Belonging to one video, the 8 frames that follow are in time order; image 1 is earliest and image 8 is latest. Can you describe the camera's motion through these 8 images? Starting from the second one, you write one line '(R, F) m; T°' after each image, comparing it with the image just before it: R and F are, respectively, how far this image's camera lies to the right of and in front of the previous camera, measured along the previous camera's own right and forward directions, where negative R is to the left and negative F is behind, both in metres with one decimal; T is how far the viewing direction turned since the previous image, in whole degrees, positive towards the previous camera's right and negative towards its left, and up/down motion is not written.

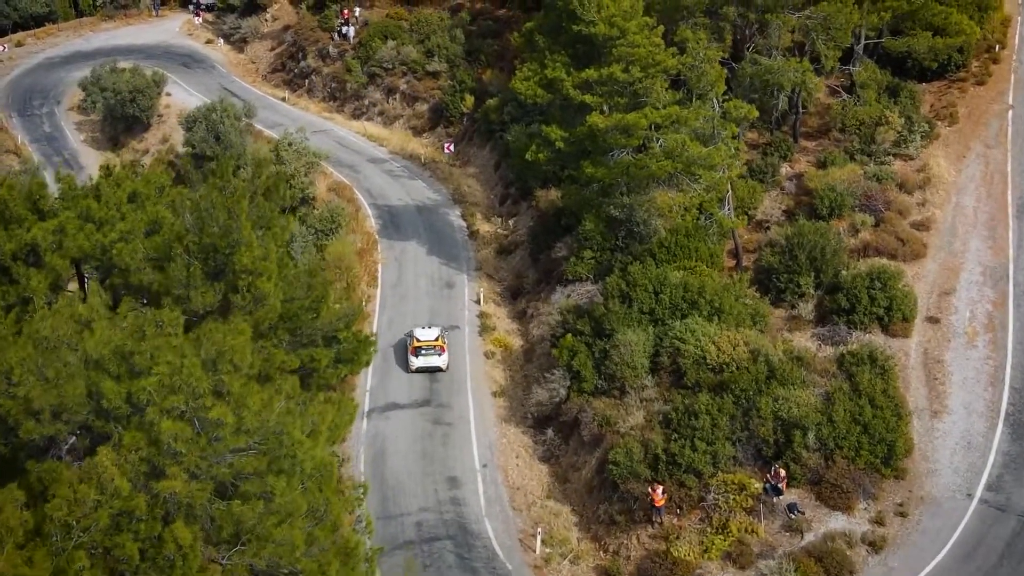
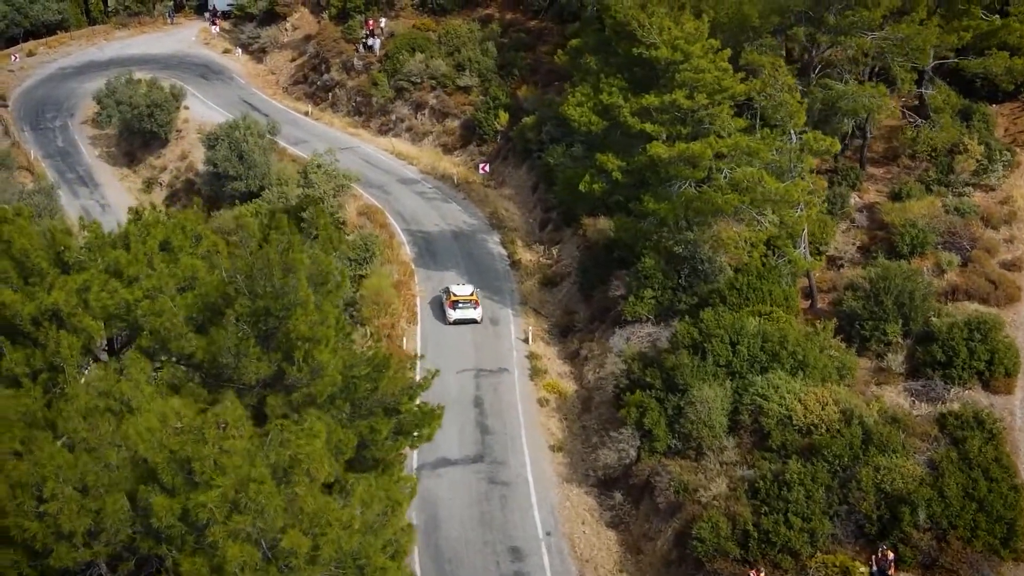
(-0.9, +1.8) m; 0°
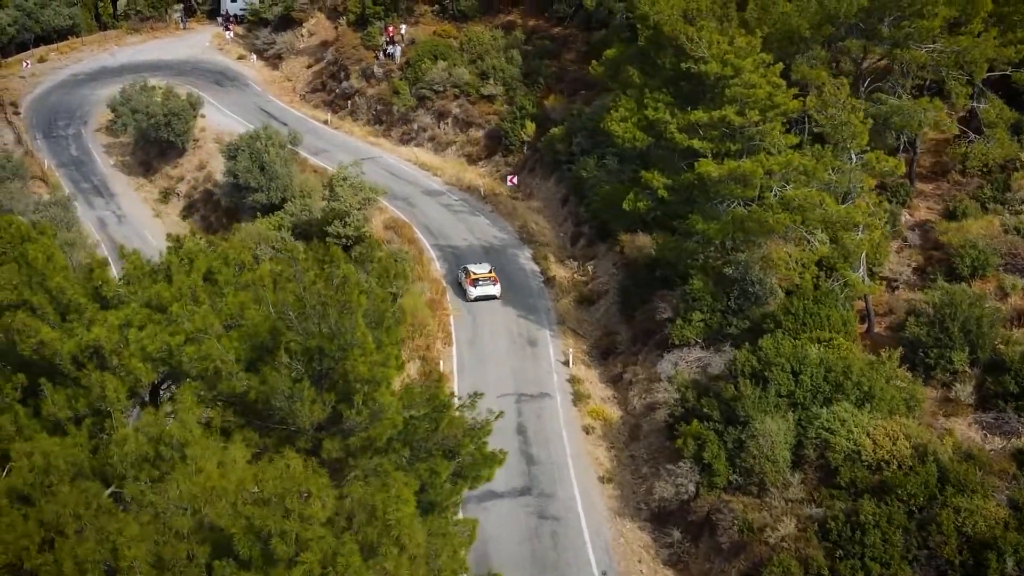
(-0.8, +0.9) m; 0°
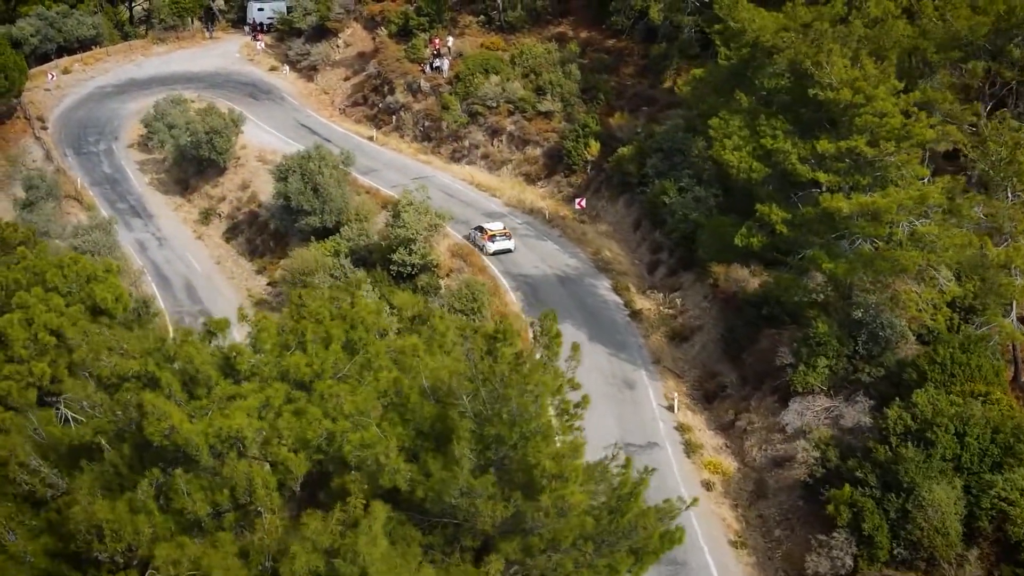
(-1.9, +1.7) m; 0°
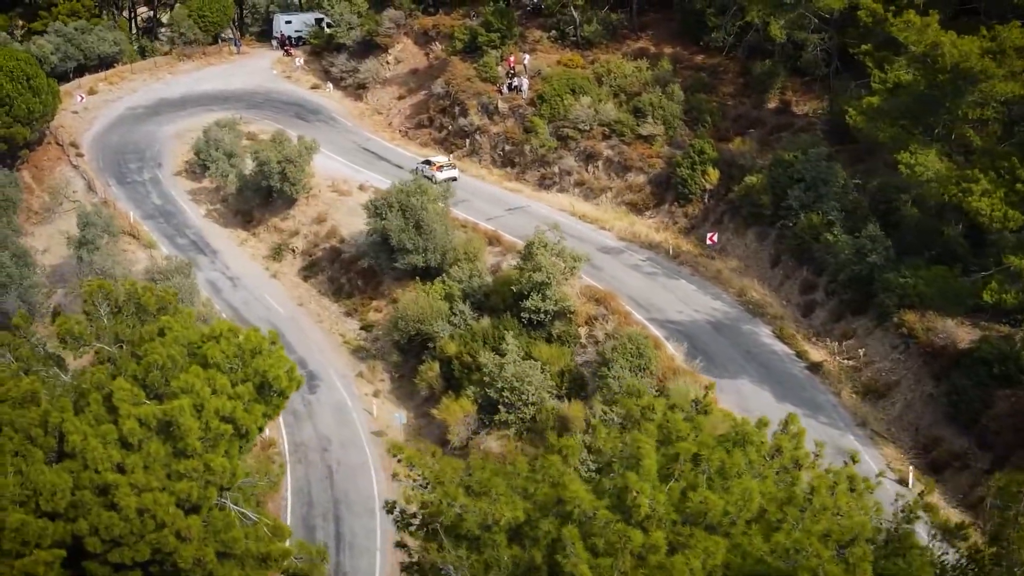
(-4.3, +2.8) m; +2°
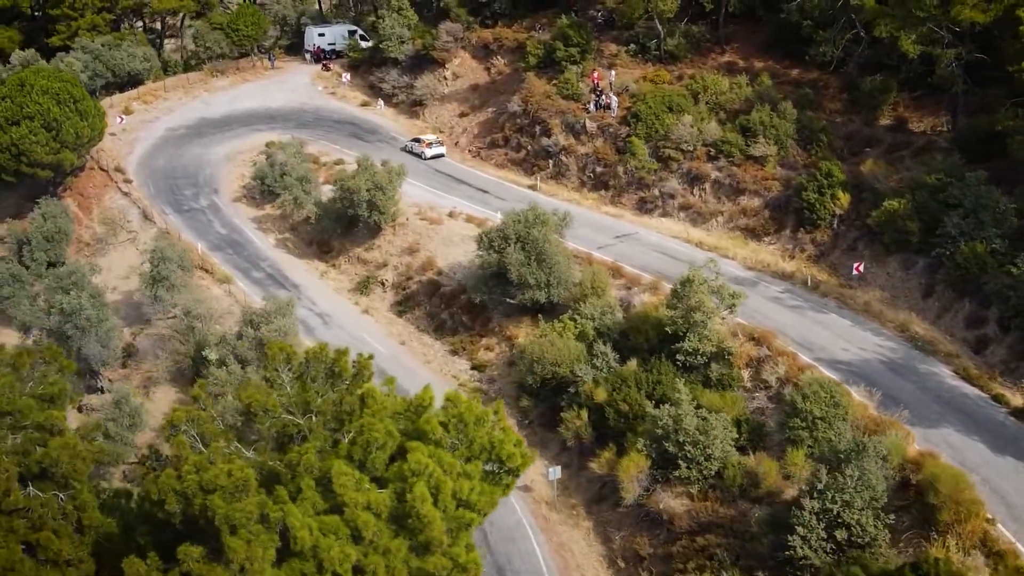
(-4.3, +2.3) m; +2°
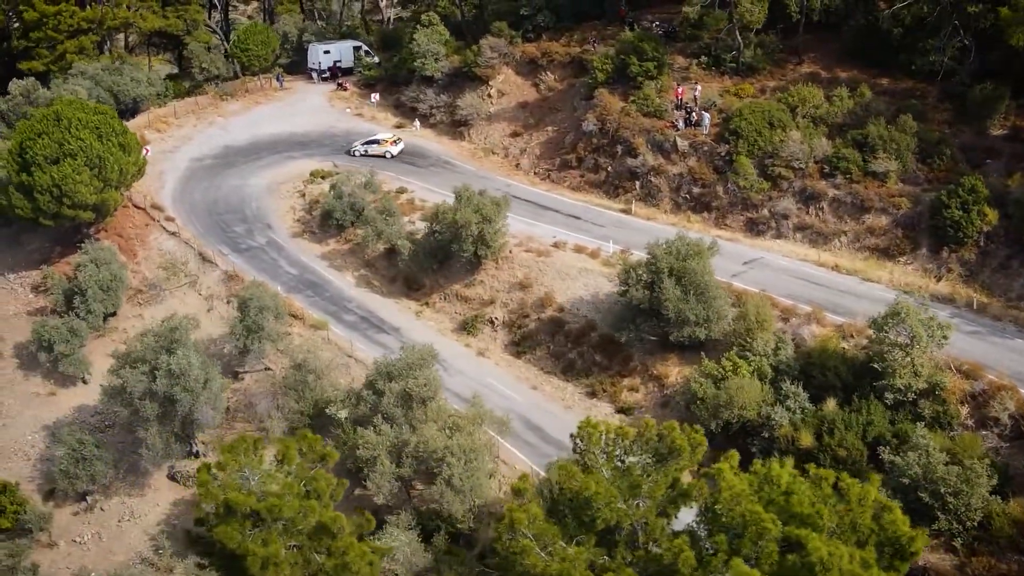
(-6.2, +2.5) m; +6°
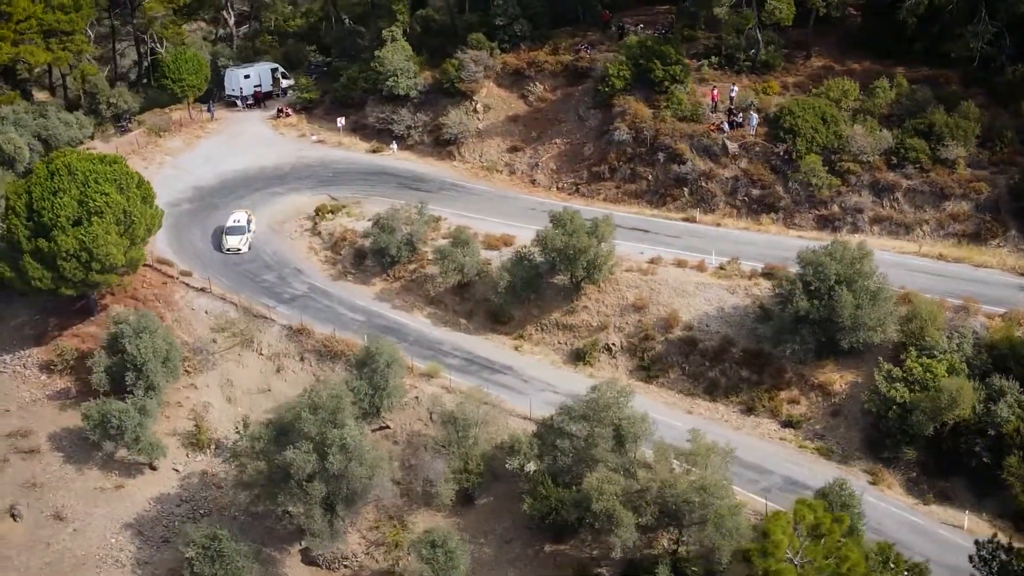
(-10.1, +3.1) m; +14°
